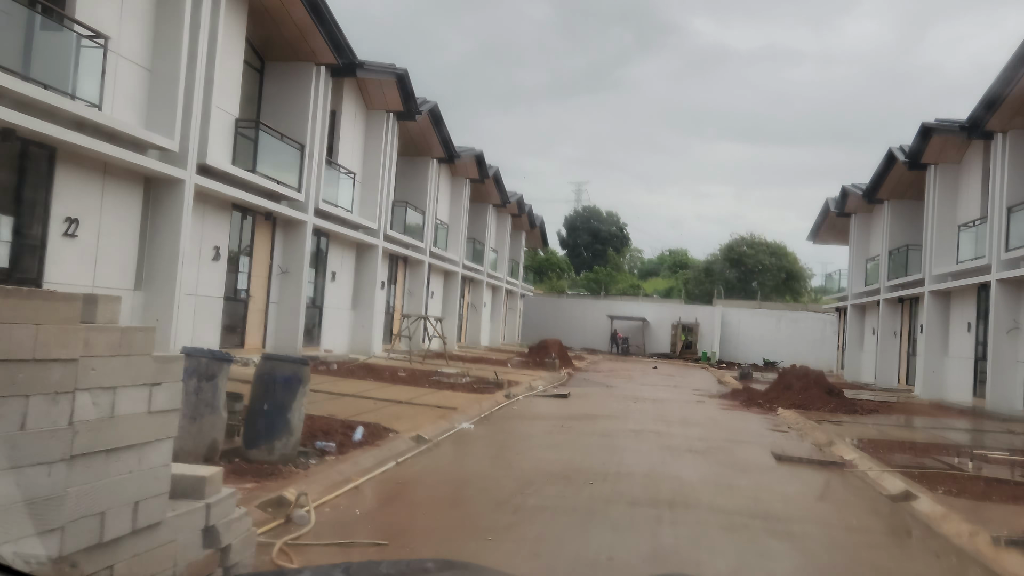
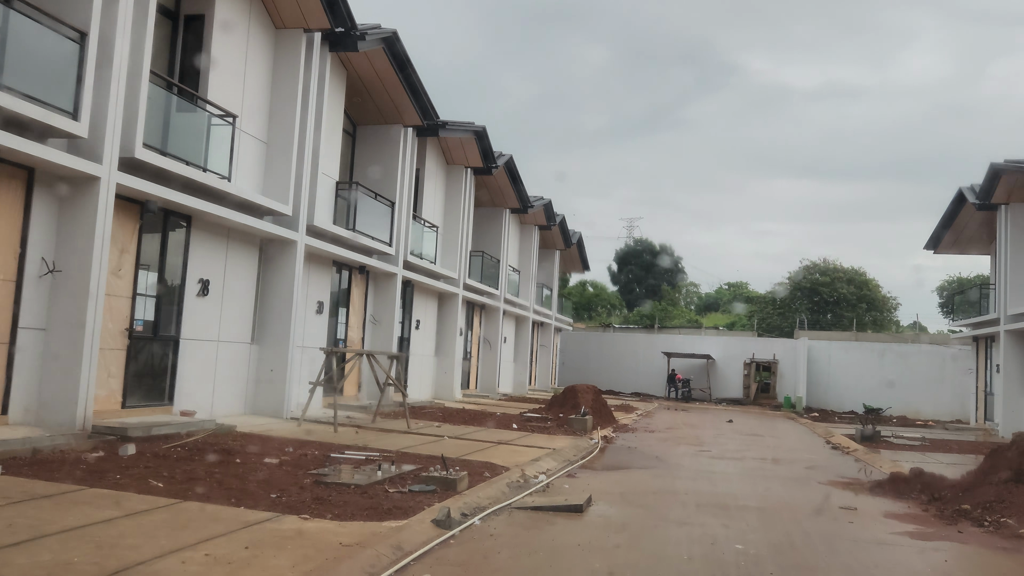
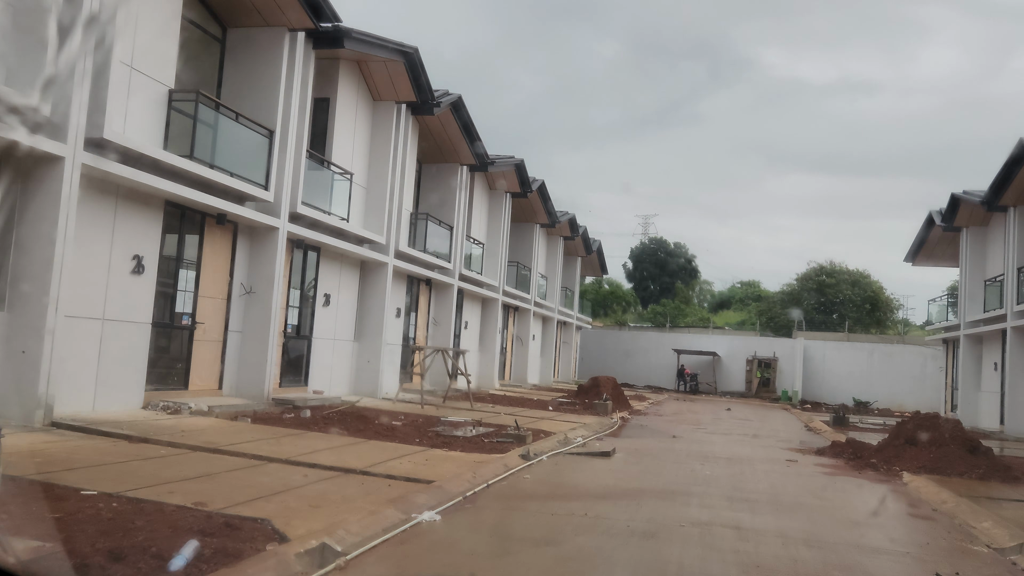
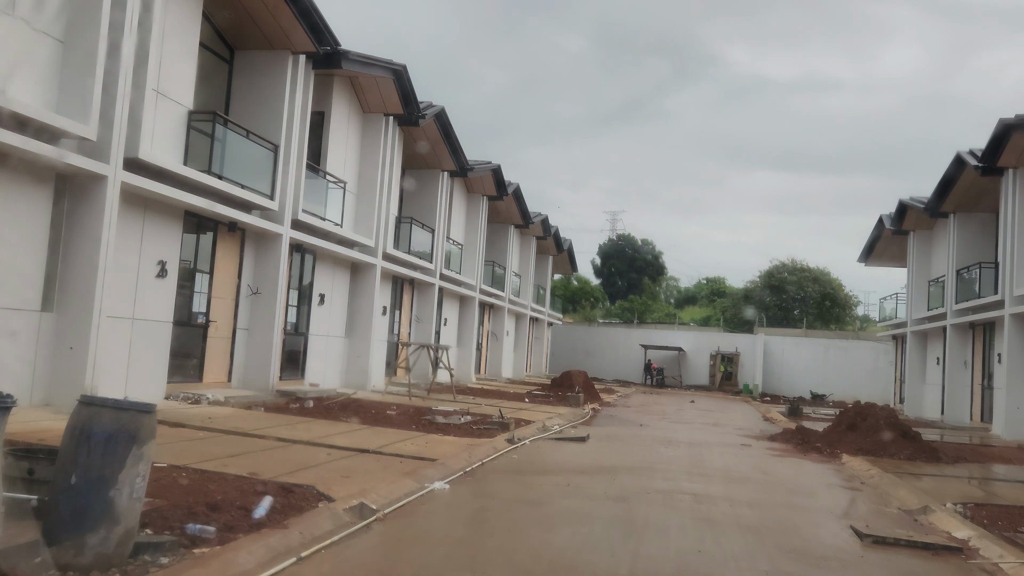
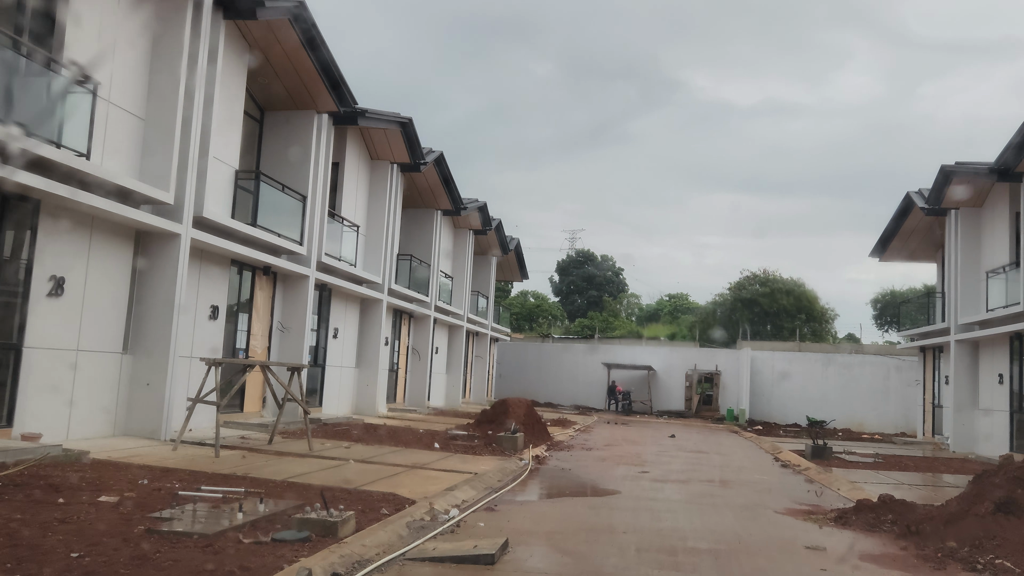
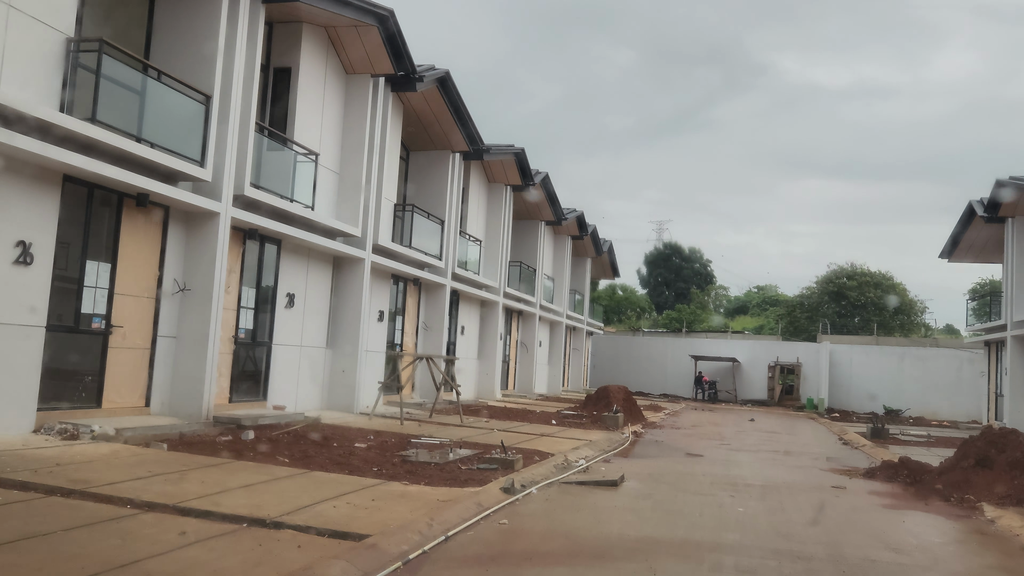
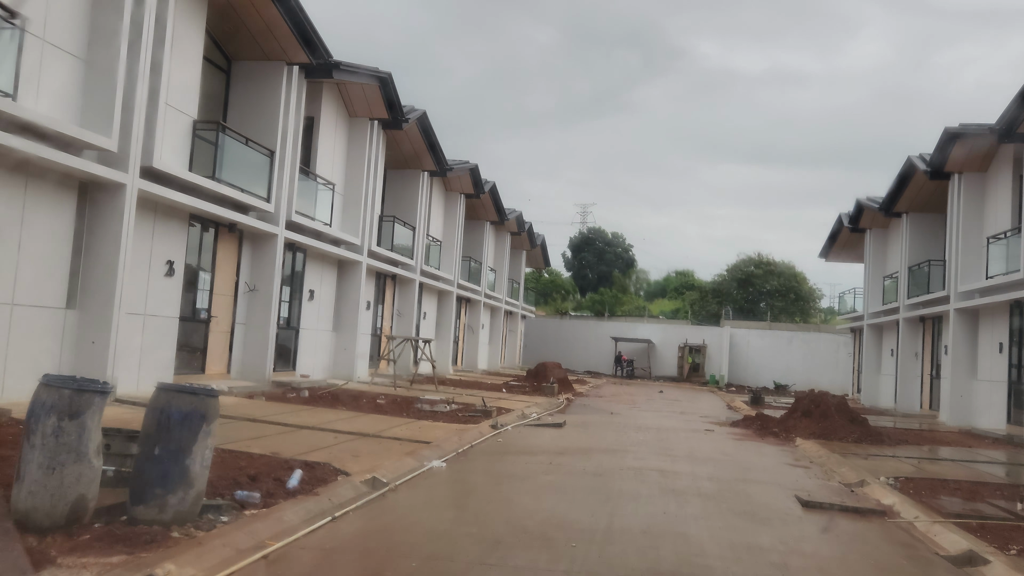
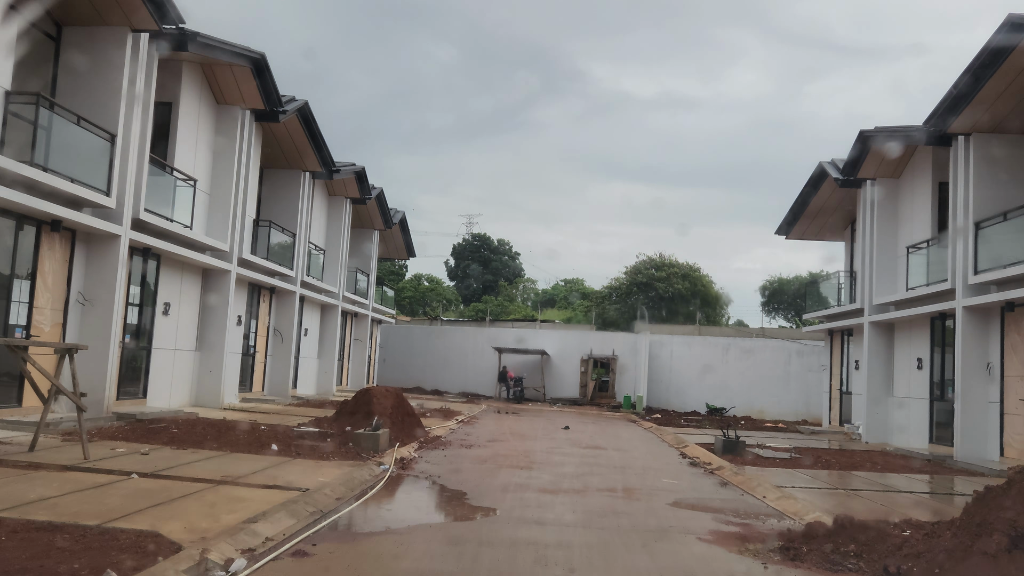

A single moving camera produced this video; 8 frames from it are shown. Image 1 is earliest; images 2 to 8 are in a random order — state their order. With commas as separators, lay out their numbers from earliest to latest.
7, 4, 3, 6, 2, 5, 8
